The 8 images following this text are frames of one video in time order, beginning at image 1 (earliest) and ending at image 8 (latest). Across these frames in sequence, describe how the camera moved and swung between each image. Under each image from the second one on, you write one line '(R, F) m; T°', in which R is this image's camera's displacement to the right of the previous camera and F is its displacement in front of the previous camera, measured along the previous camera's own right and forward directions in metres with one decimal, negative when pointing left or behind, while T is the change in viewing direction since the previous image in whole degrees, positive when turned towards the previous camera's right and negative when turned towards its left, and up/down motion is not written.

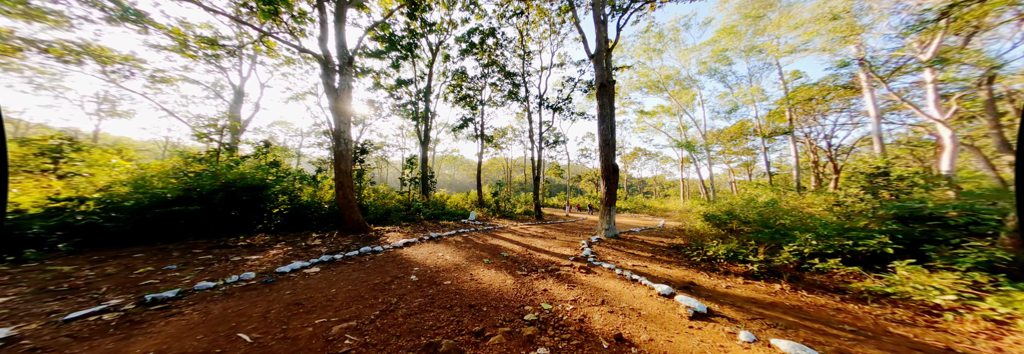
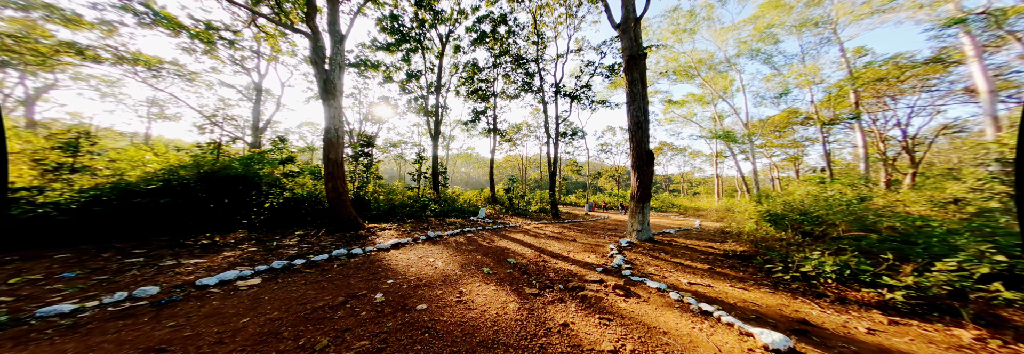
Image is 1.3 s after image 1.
(+0.1, +1.0) m; -4°
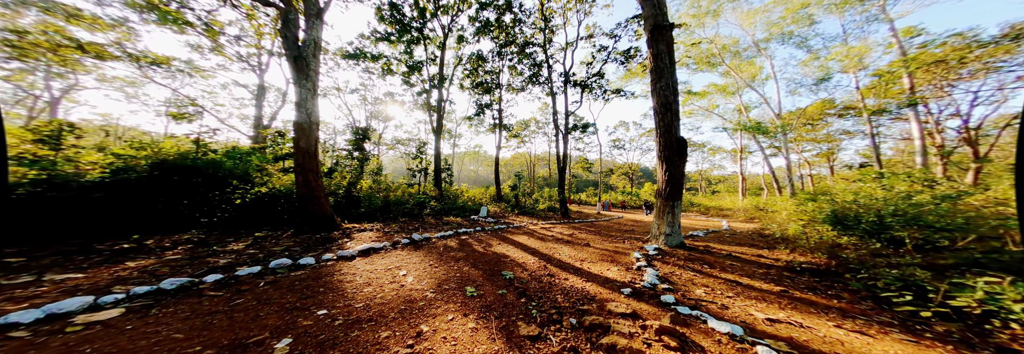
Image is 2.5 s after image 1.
(+0.2, +0.9) m; -2°
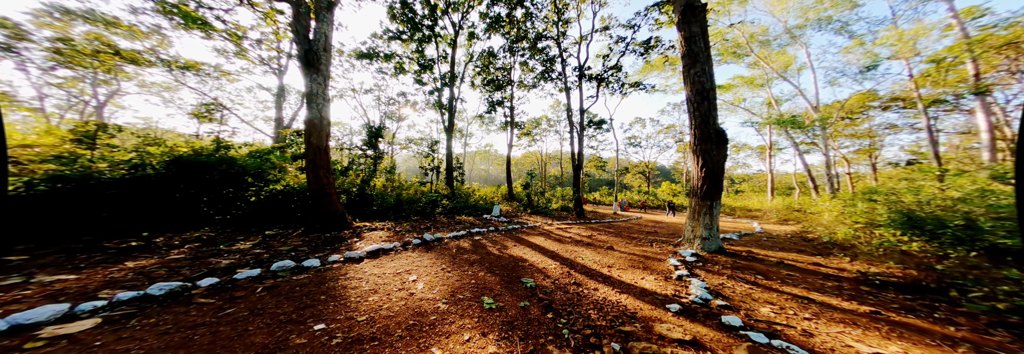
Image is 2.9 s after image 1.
(-0.1, +0.3) m; -3°
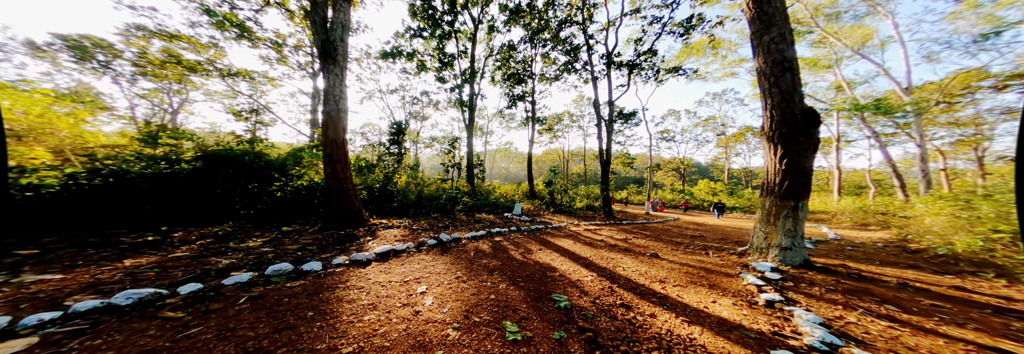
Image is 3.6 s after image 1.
(-0.1, +0.5) m; -6°
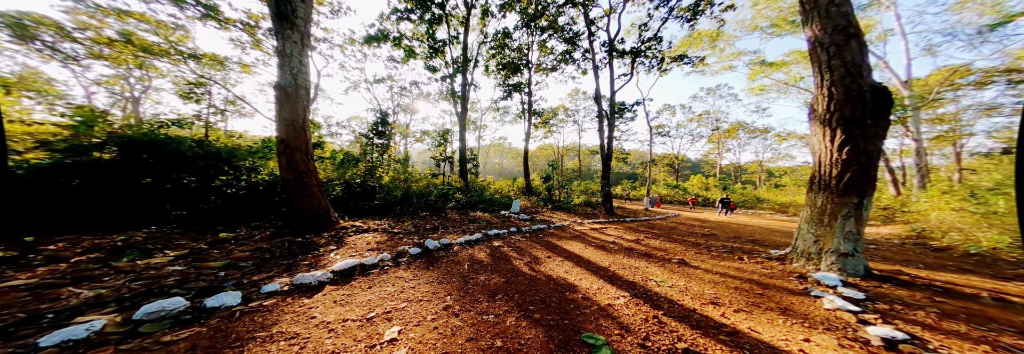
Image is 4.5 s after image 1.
(-0.1, +0.7) m; +2°
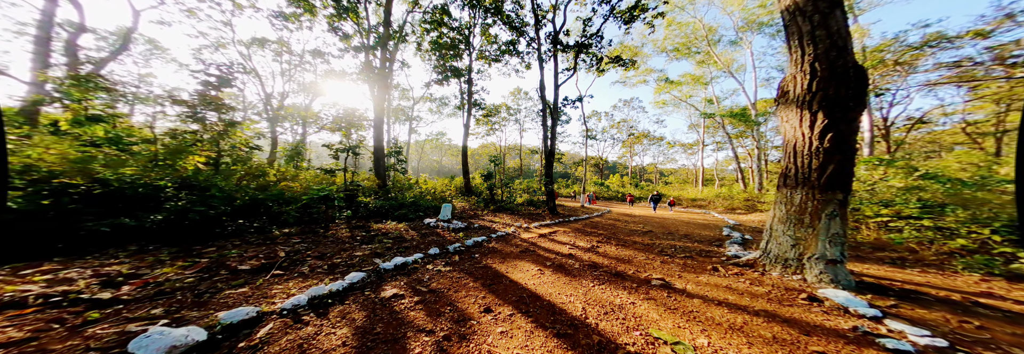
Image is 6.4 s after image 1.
(+0.2, +1.4) m; +16°
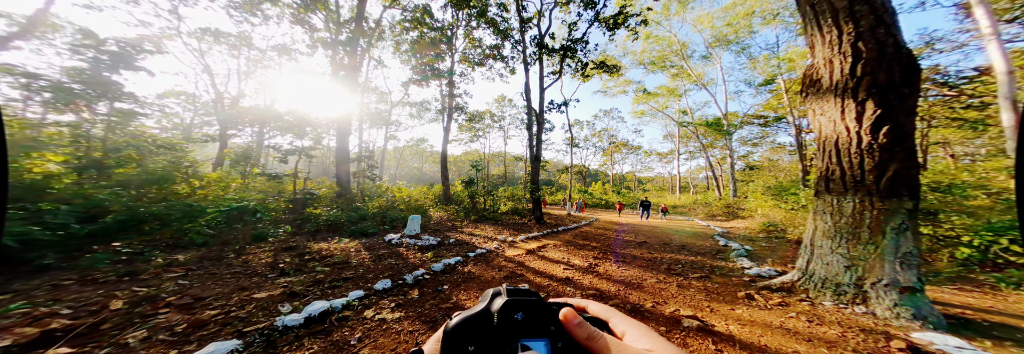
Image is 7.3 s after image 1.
(0.0, +0.7) m; +4°
